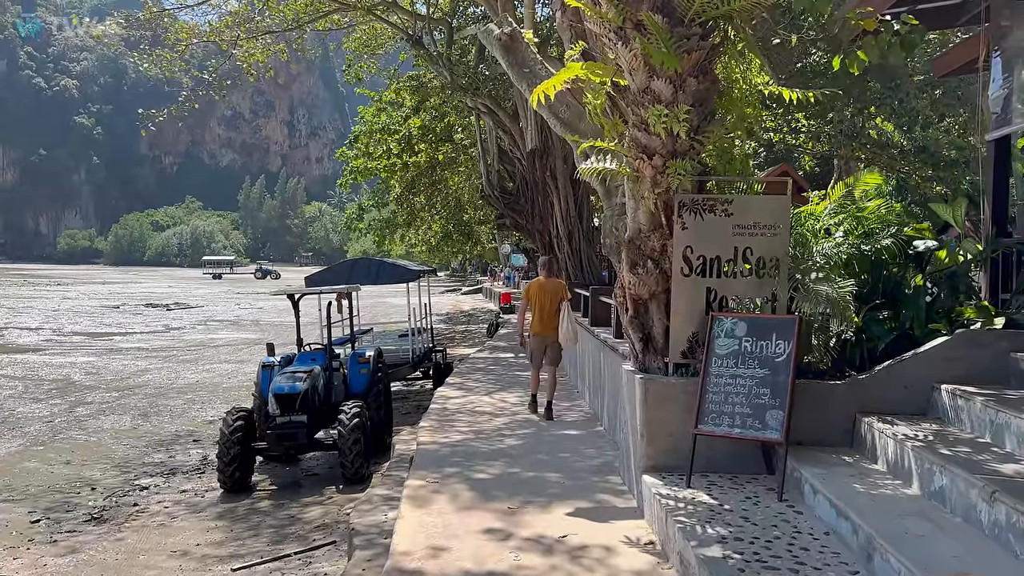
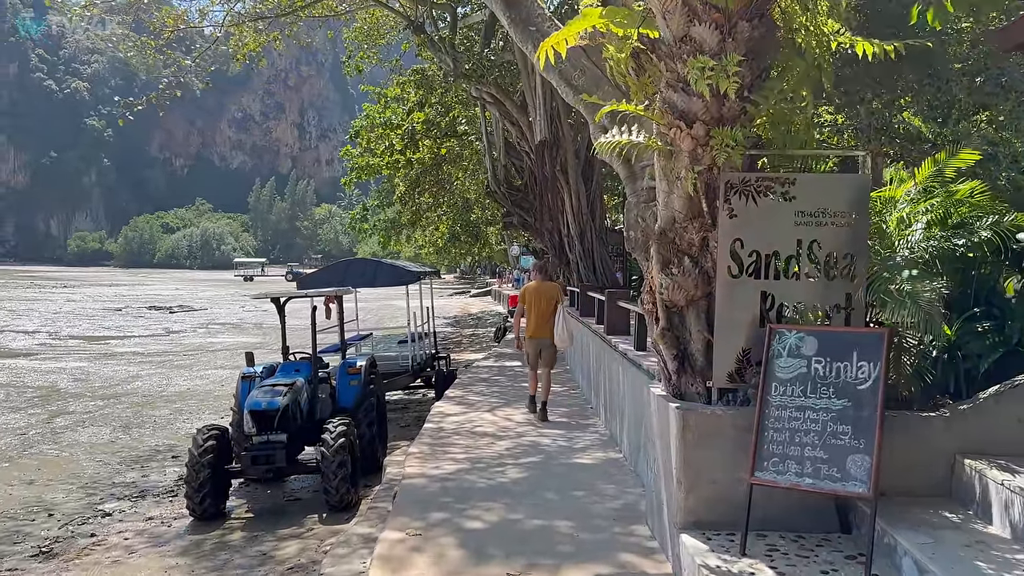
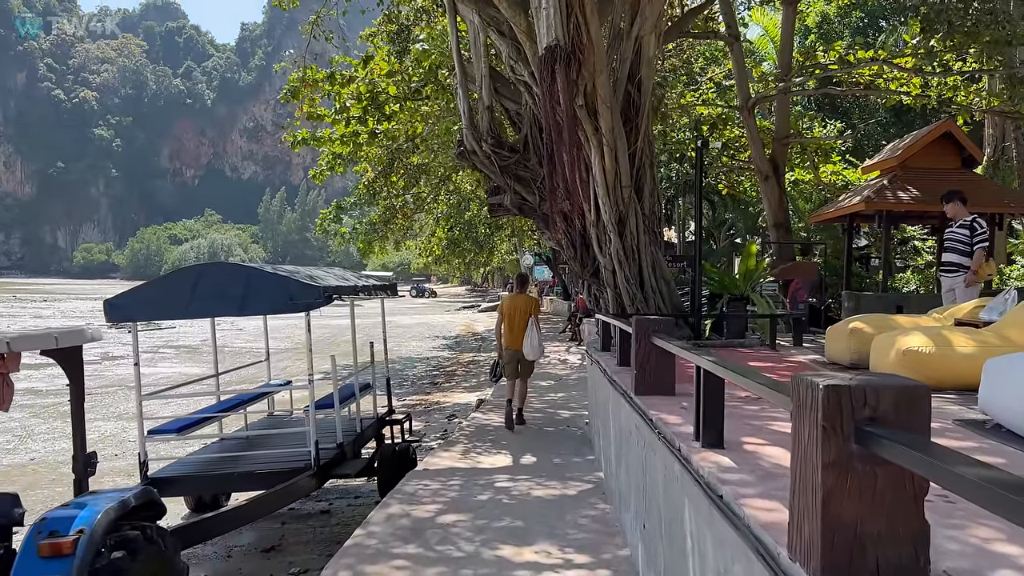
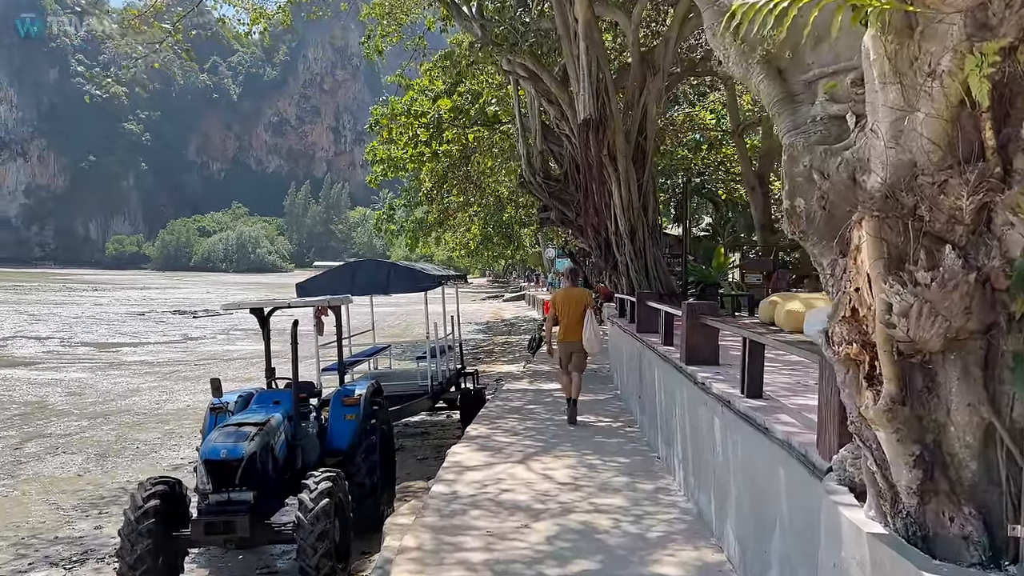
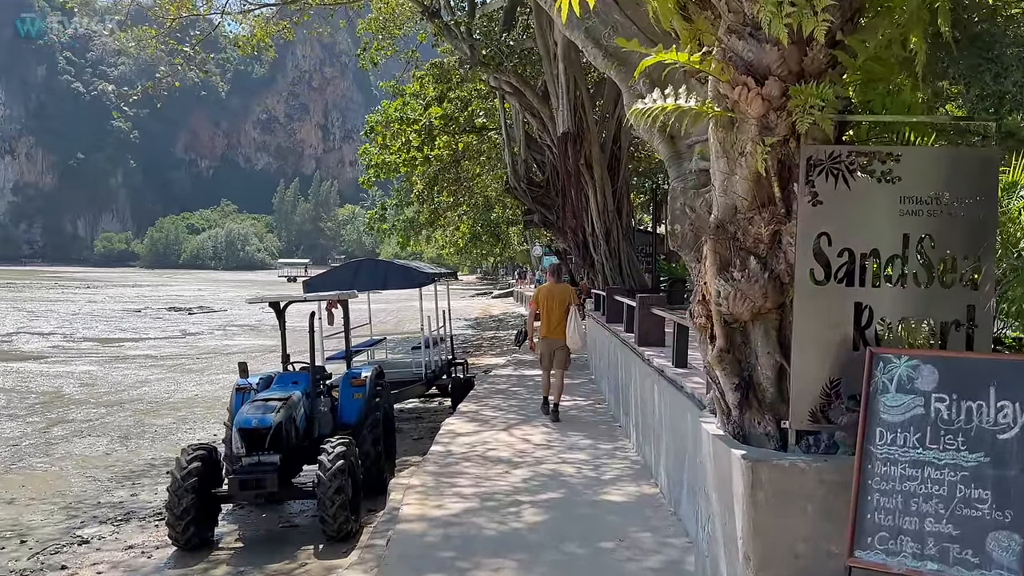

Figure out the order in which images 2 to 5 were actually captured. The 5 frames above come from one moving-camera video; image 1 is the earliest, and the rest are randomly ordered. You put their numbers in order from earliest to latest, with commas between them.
2, 5, 4, 3
